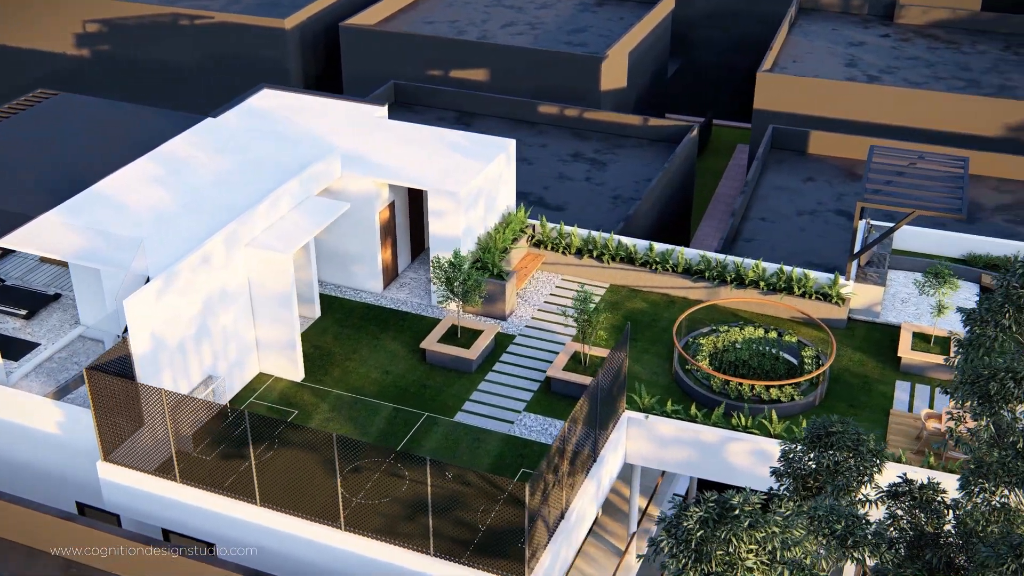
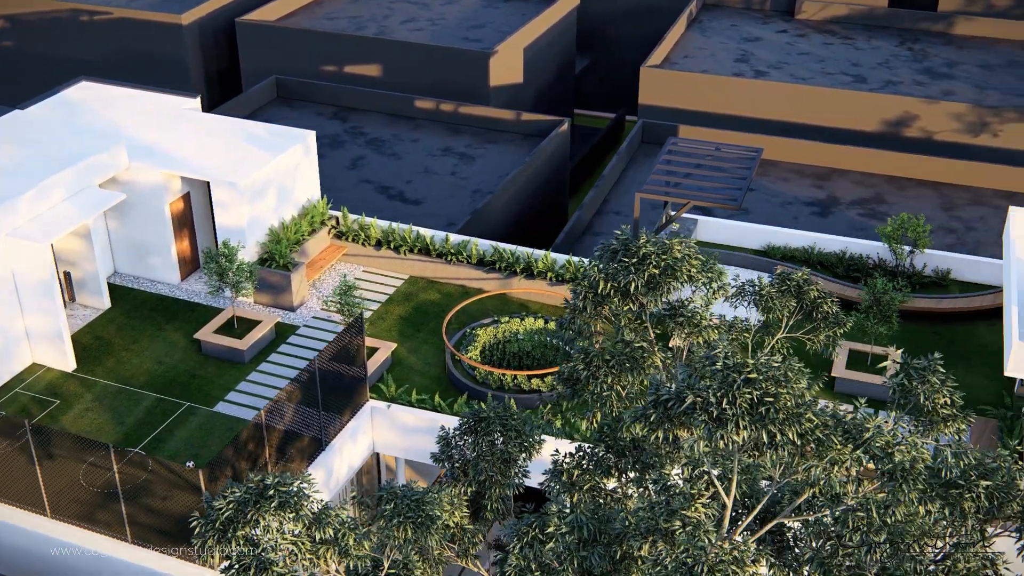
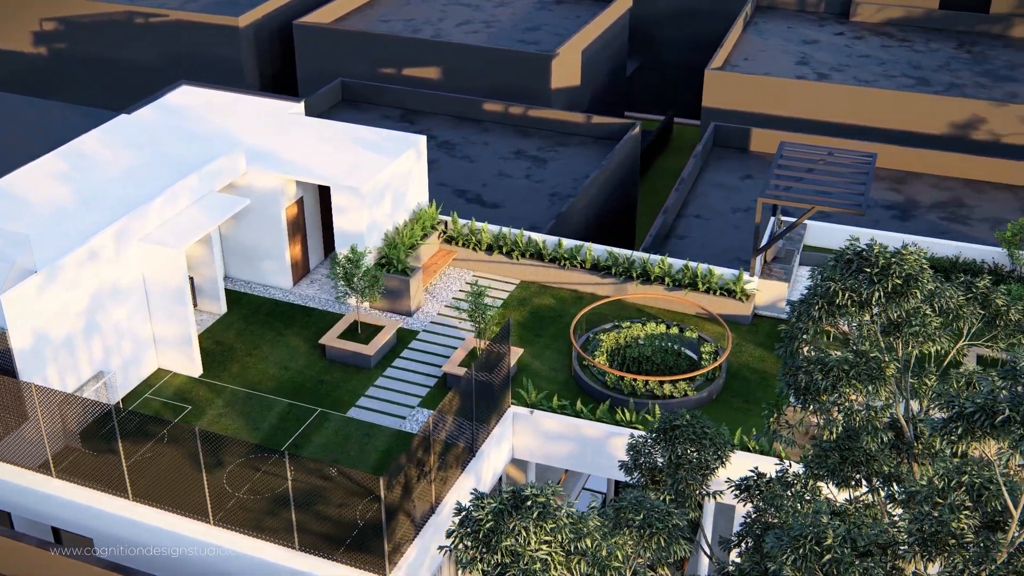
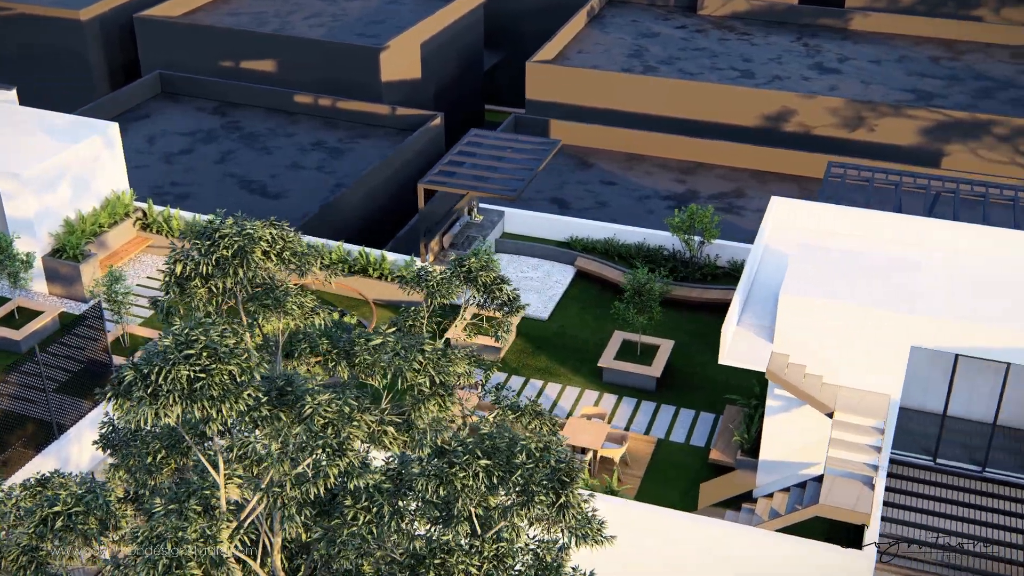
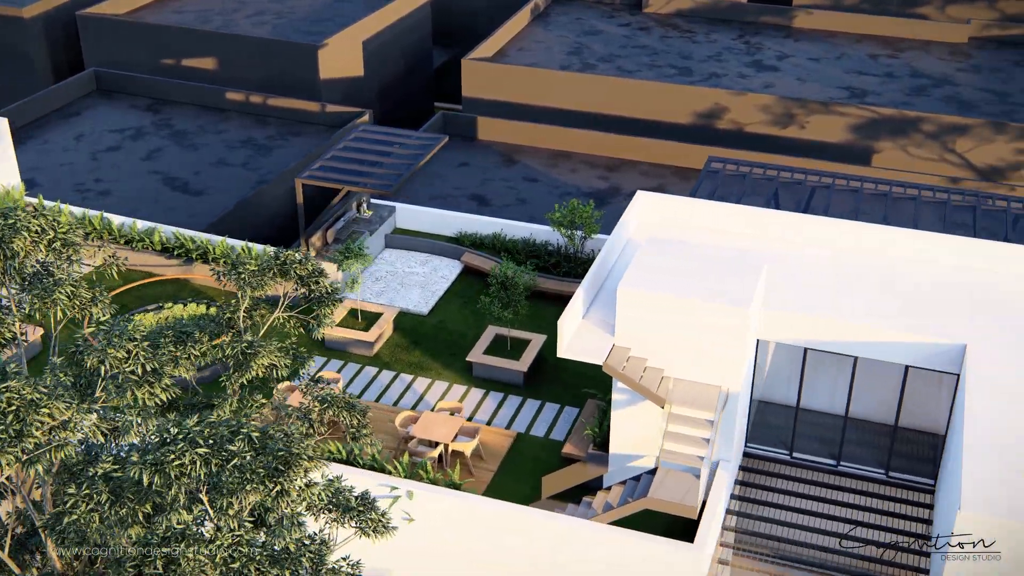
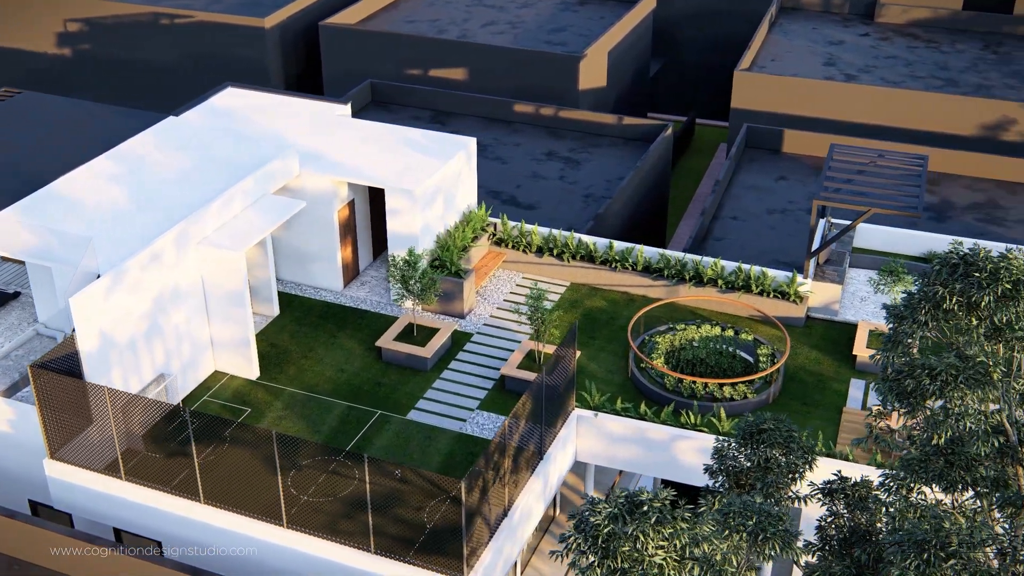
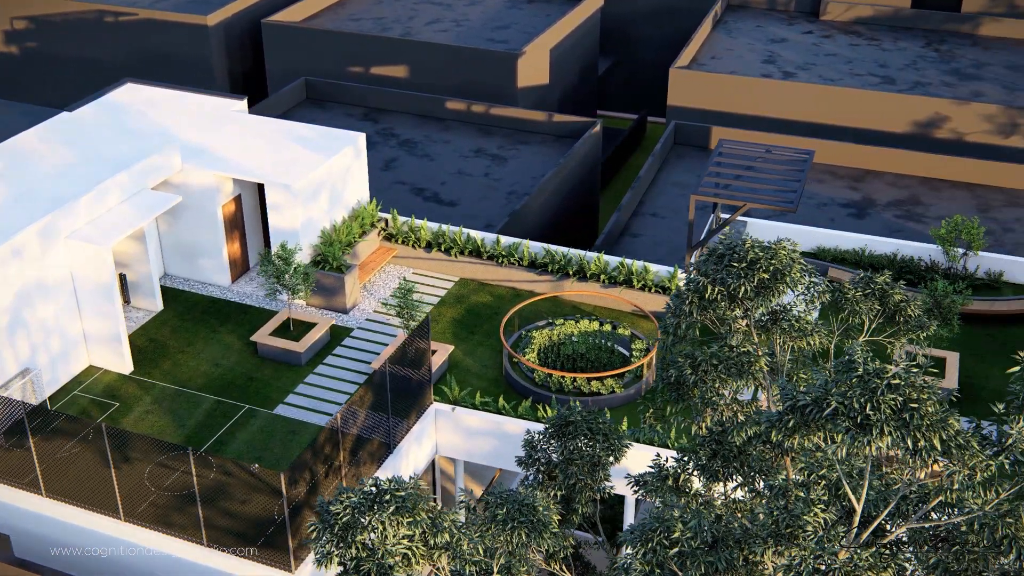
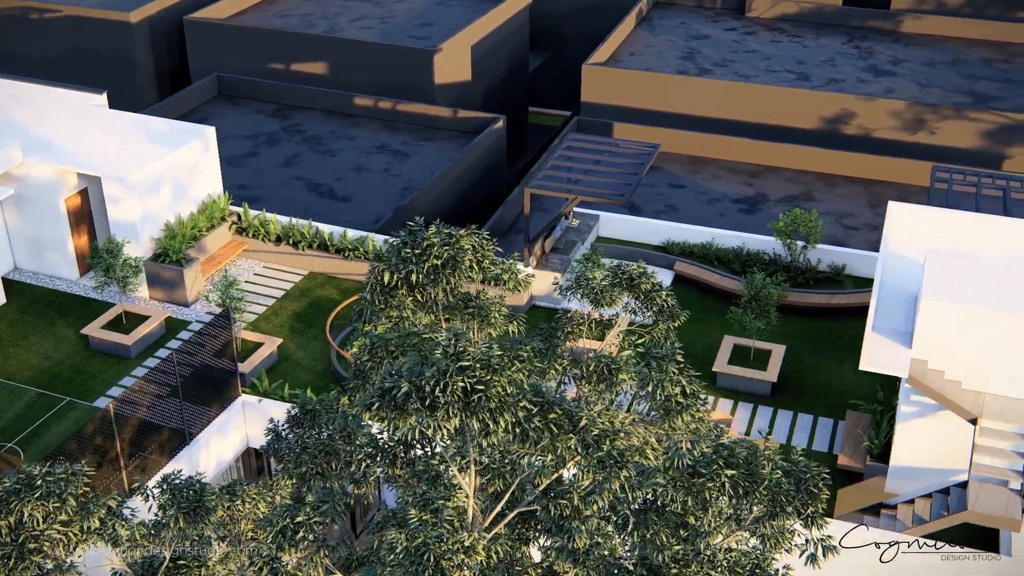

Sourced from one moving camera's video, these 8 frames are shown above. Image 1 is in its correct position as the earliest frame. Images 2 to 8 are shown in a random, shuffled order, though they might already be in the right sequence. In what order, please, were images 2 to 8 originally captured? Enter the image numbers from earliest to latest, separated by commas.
6, 3, 7, 2, 8, 4, 5
